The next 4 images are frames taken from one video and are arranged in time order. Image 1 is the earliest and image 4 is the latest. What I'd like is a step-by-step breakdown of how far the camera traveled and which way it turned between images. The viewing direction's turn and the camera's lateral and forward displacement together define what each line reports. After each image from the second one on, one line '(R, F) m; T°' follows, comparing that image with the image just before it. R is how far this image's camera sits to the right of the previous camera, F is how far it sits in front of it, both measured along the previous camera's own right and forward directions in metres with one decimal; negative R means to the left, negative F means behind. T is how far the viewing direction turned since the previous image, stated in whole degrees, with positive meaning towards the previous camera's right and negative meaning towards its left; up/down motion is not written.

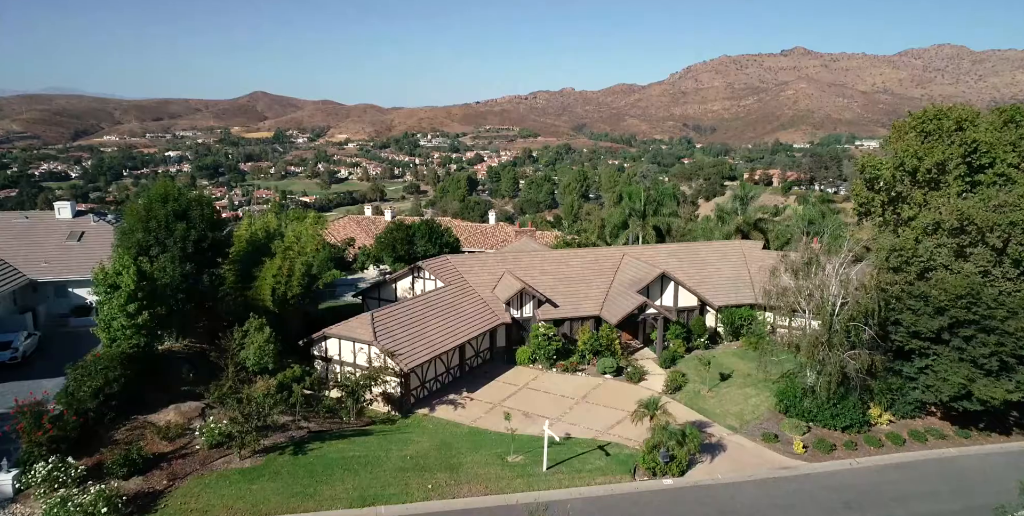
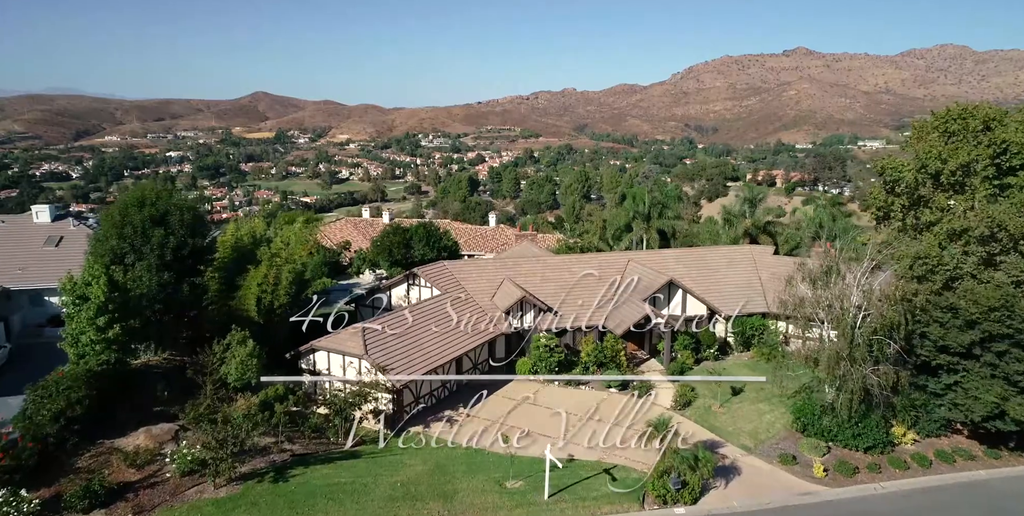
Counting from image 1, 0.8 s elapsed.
(+0.1, +1.7) m; 0°
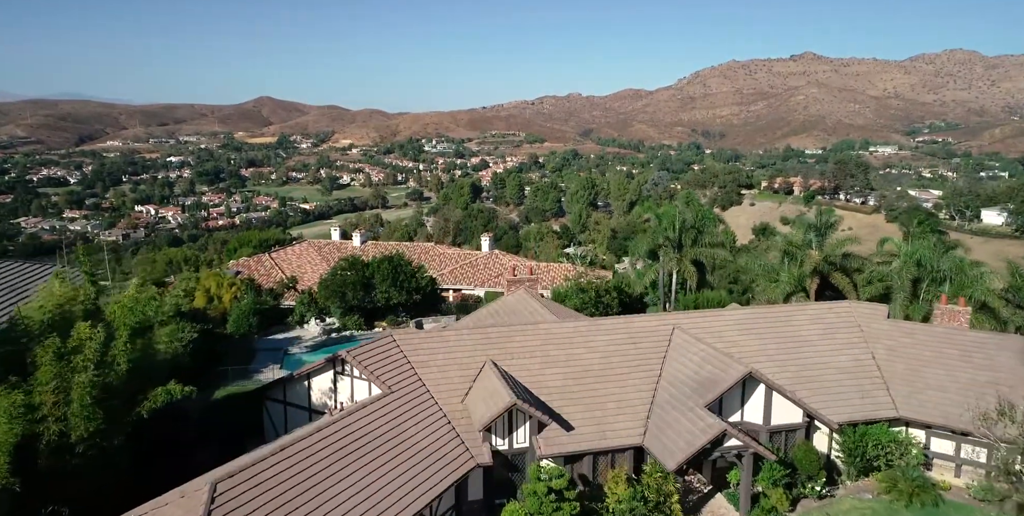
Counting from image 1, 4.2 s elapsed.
(+0.6, +12.7) m; 0°
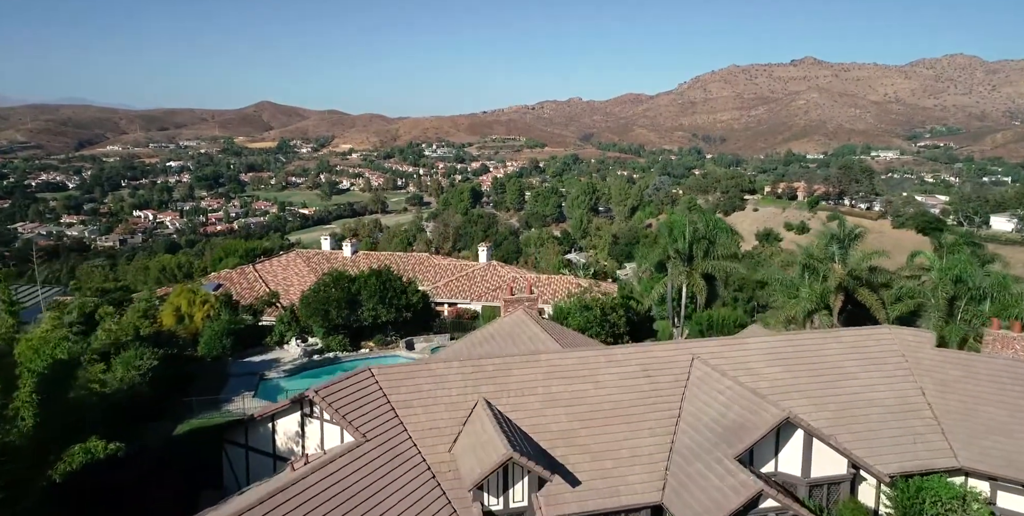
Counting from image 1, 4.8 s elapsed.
(+0.1, +3.1) m; 0°
